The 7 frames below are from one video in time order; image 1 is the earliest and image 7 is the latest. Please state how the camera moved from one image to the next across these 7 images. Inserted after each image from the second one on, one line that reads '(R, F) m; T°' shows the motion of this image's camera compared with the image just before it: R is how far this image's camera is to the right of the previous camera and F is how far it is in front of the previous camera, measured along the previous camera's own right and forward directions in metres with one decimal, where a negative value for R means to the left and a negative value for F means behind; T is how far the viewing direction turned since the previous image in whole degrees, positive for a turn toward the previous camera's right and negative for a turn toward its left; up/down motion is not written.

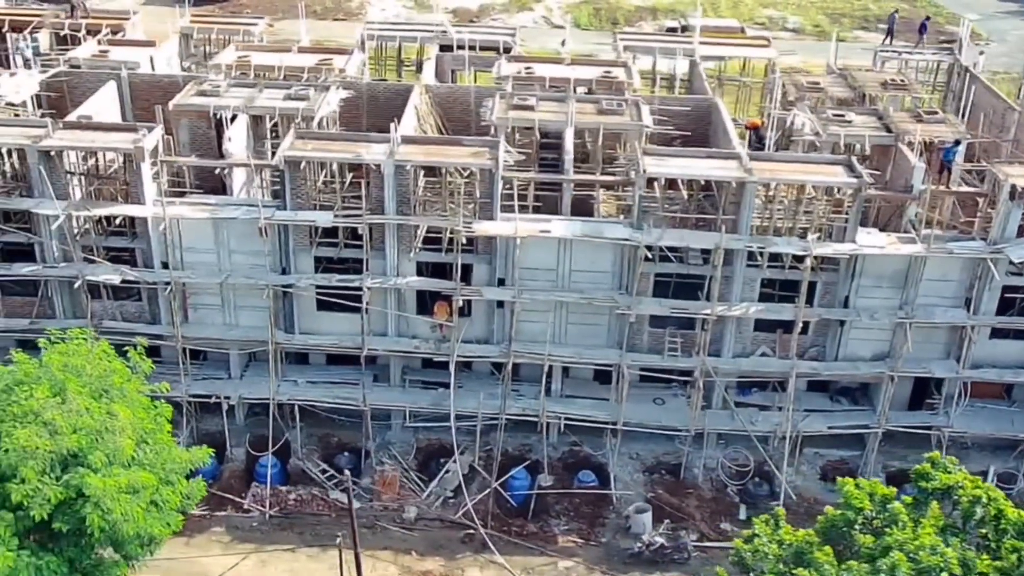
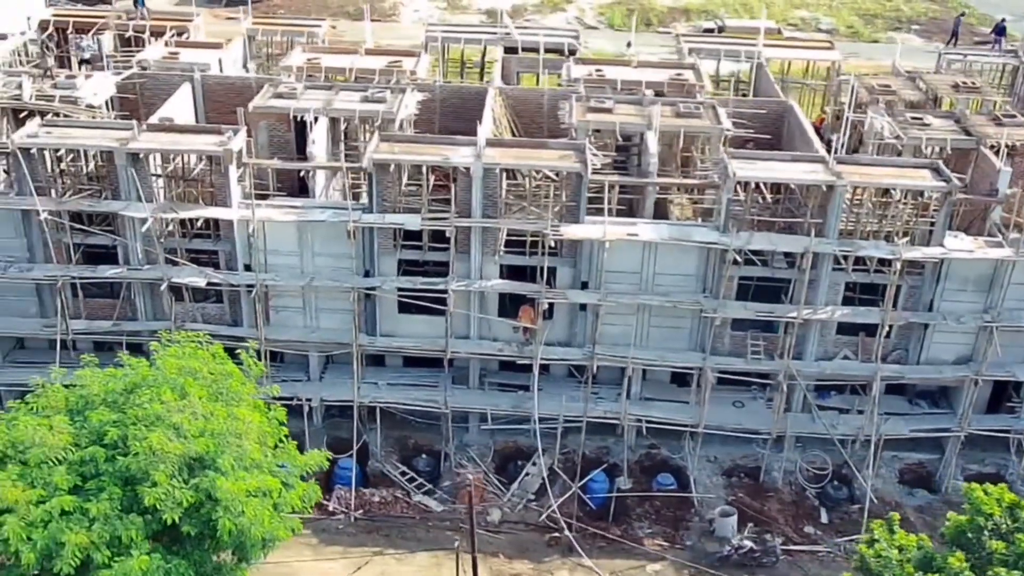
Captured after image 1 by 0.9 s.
(-1.7, 0.0) m; 0°
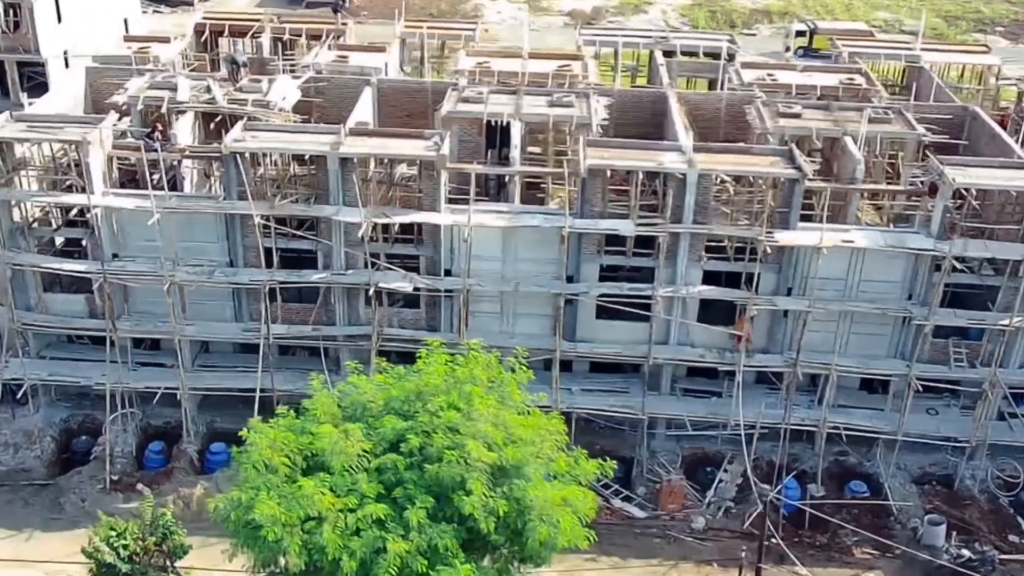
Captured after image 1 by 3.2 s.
(-4.2, 0.0) m; -1°
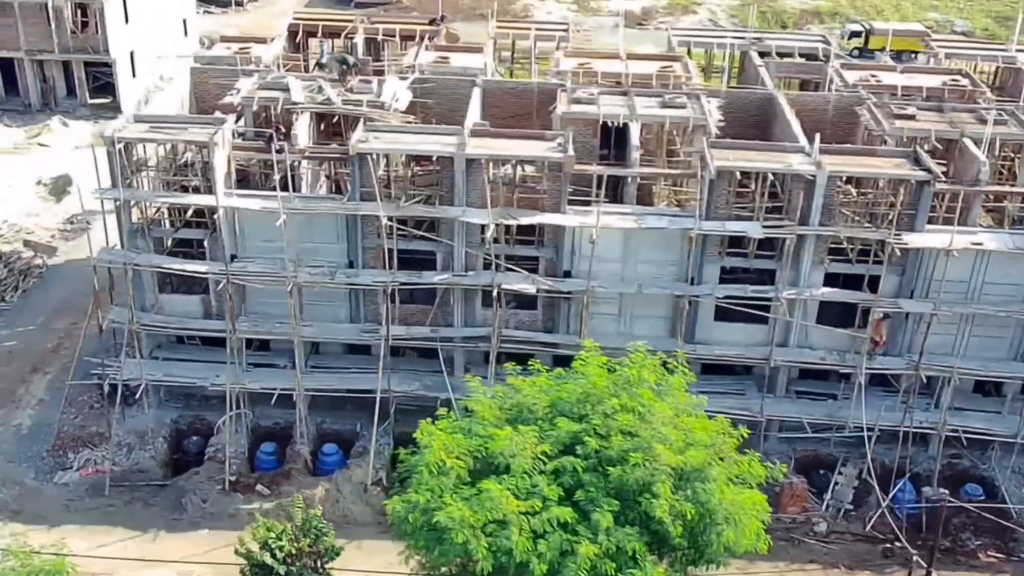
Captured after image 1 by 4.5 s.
(-2.5, 0.0) m; 0°
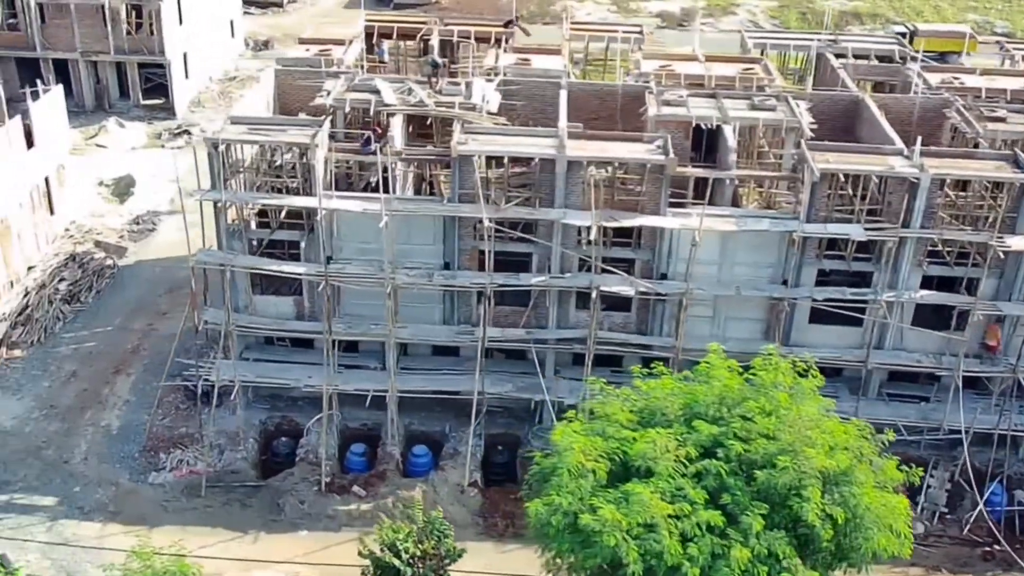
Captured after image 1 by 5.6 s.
(-2.0, 0.0) m; 0°
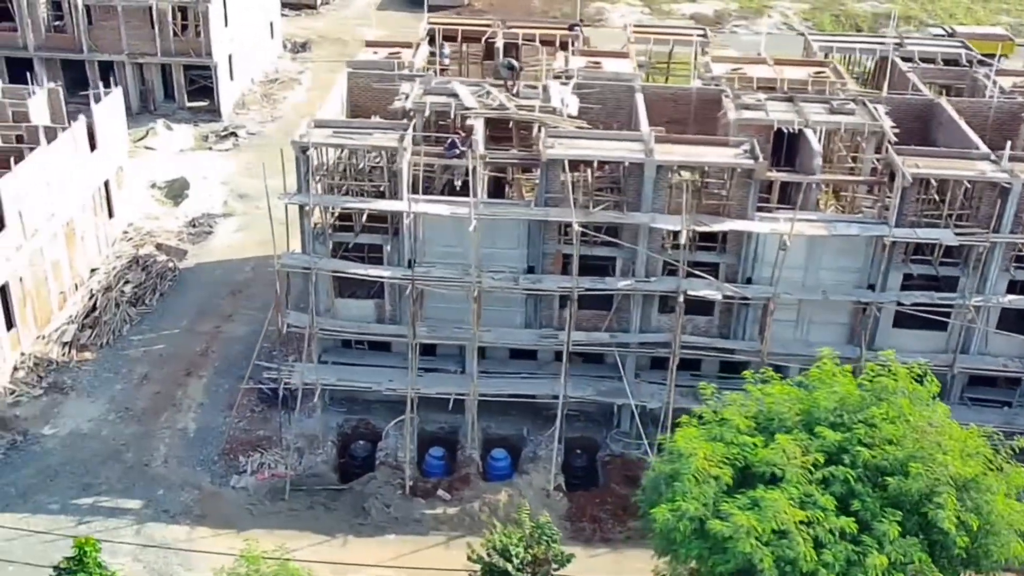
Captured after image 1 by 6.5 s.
(-1.8, 0.0) m; 0°
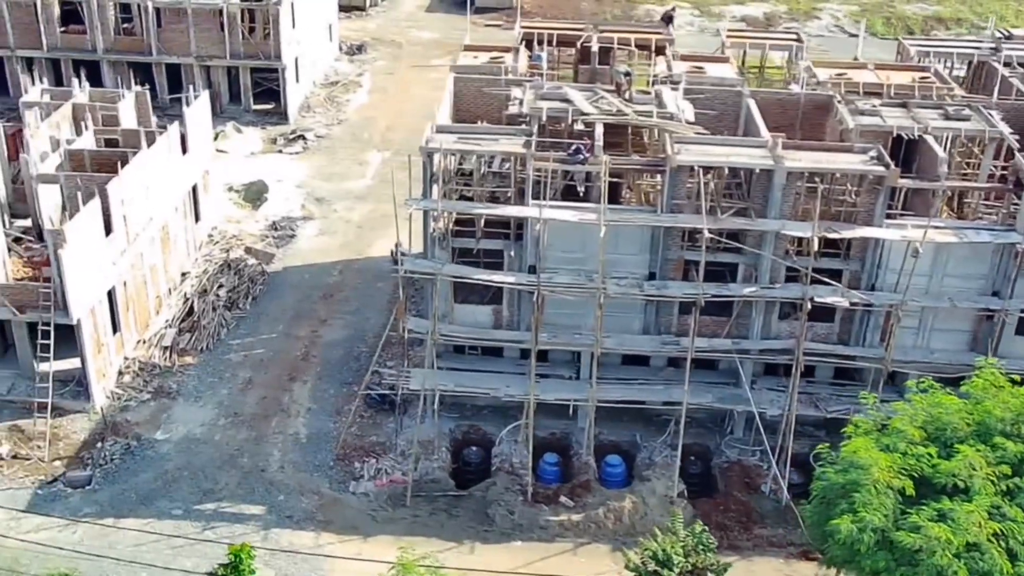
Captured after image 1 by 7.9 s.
(-2.5, 0.0) m; 0°
